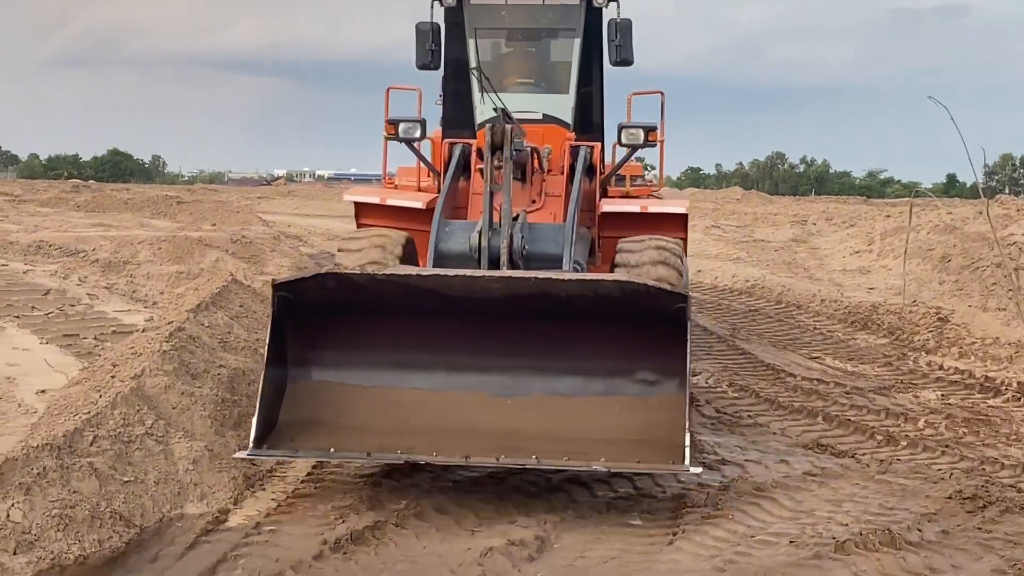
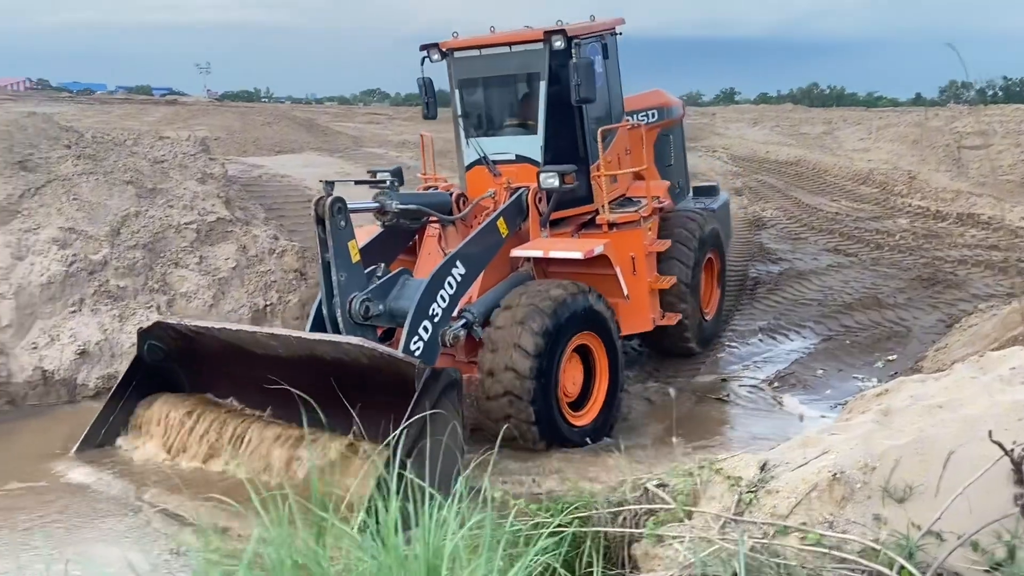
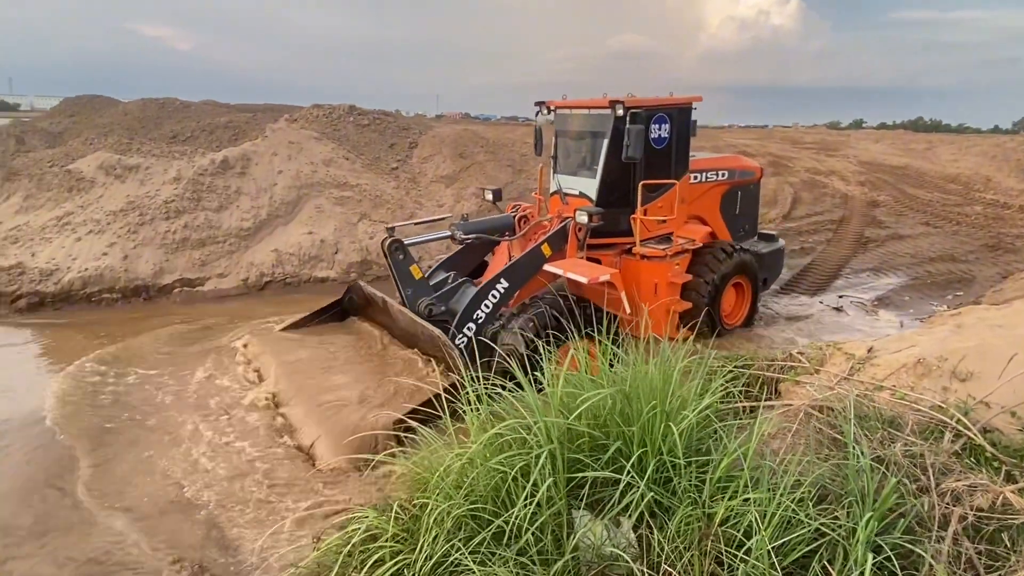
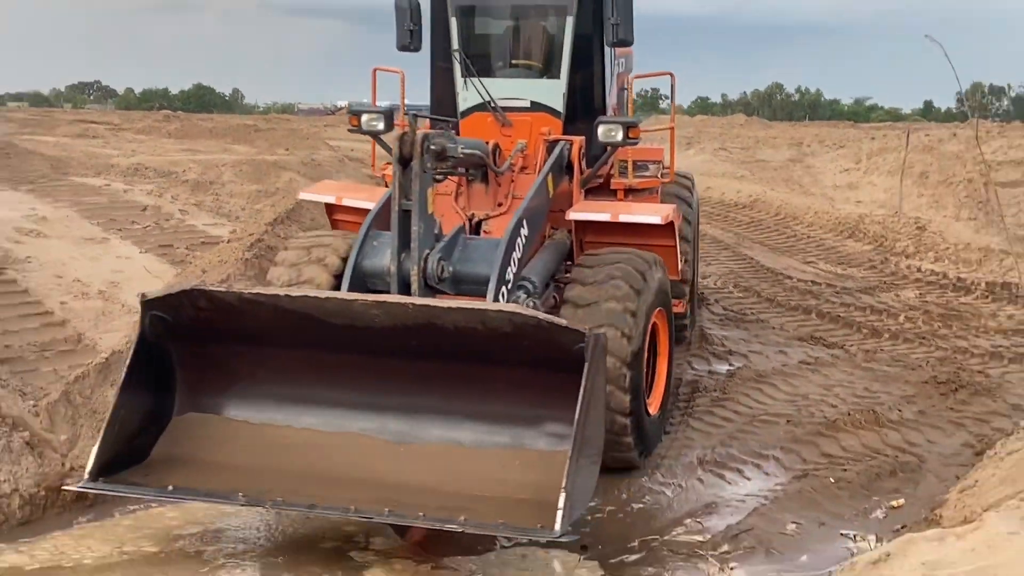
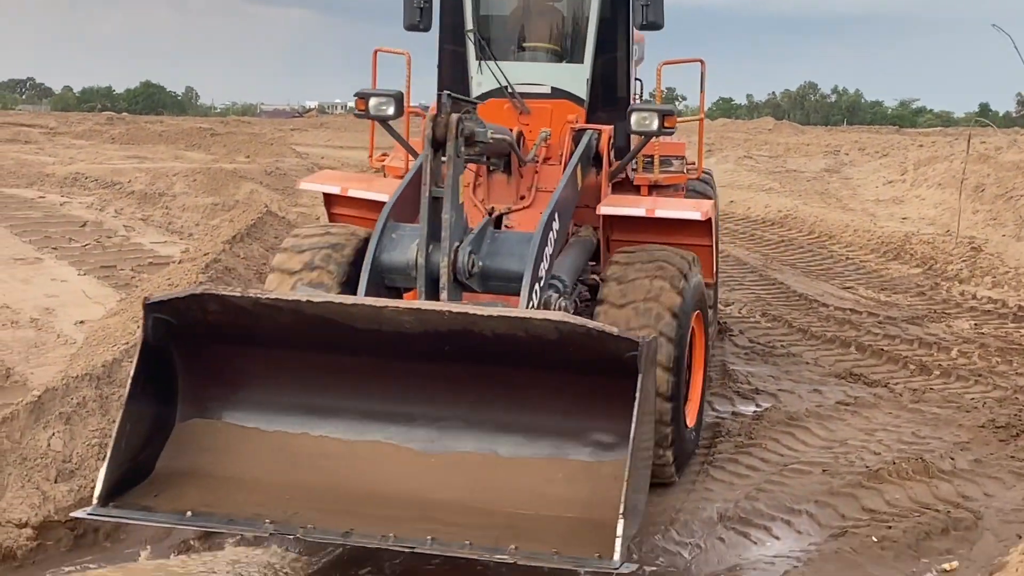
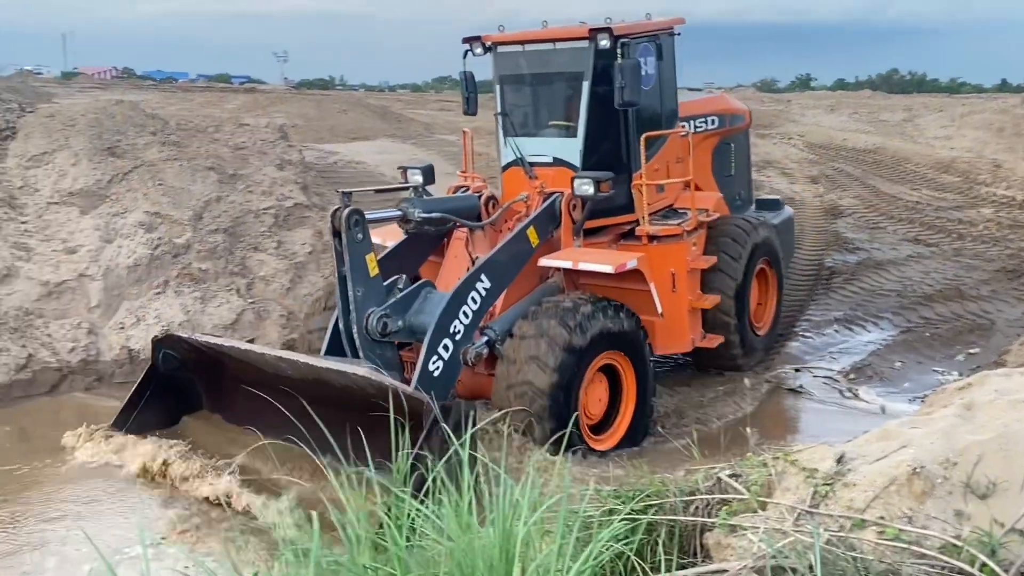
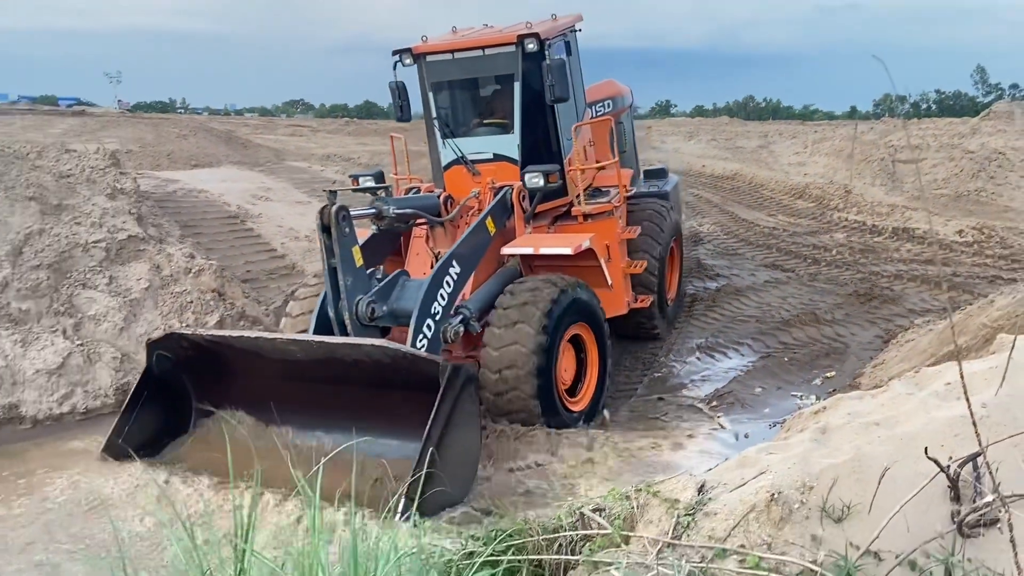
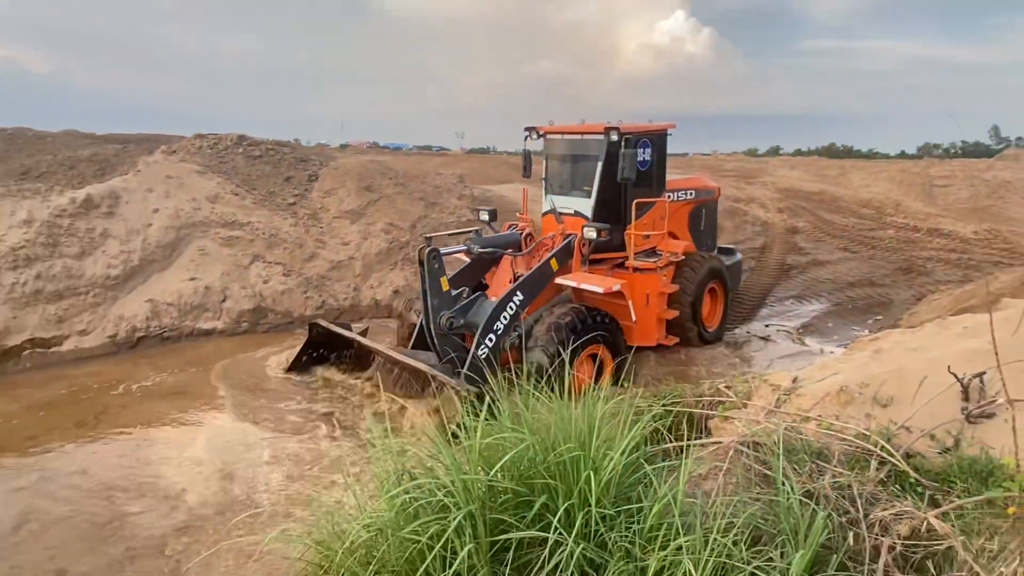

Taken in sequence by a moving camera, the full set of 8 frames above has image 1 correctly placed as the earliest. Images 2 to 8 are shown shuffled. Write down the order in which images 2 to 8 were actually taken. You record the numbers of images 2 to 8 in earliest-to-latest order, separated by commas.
5, 4, 7, 2, 6, 8, 3
